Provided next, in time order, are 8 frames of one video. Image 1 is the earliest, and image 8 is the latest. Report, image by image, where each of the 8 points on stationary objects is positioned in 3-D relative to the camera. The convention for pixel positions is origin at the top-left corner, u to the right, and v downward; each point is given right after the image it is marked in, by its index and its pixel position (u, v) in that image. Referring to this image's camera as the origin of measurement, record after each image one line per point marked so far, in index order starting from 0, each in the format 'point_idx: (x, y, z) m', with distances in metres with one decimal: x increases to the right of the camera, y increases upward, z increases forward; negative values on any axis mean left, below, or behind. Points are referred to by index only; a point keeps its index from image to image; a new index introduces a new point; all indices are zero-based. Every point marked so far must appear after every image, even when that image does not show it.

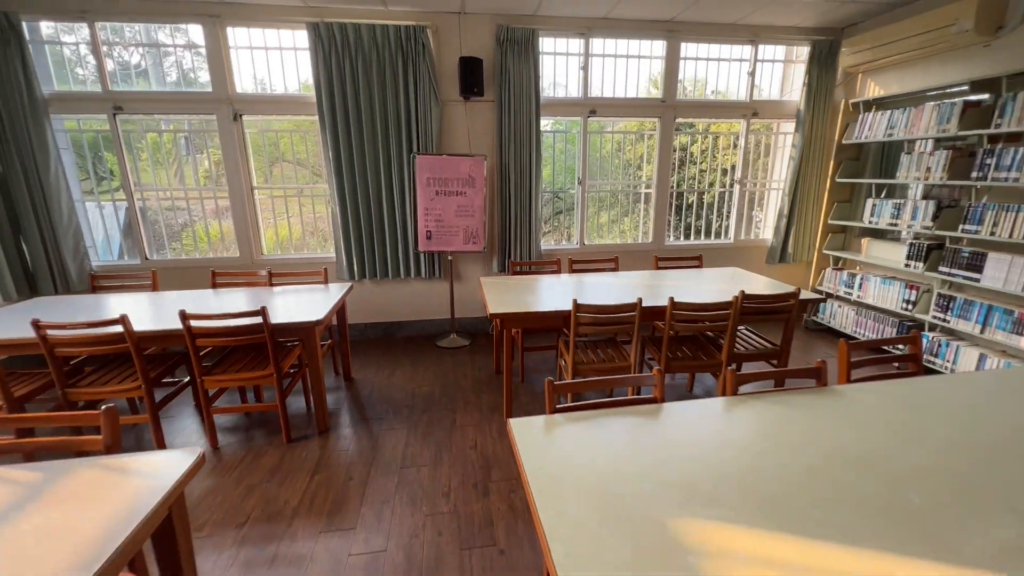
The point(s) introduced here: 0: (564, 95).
0: (+0.5, +1.8, +3.9) m
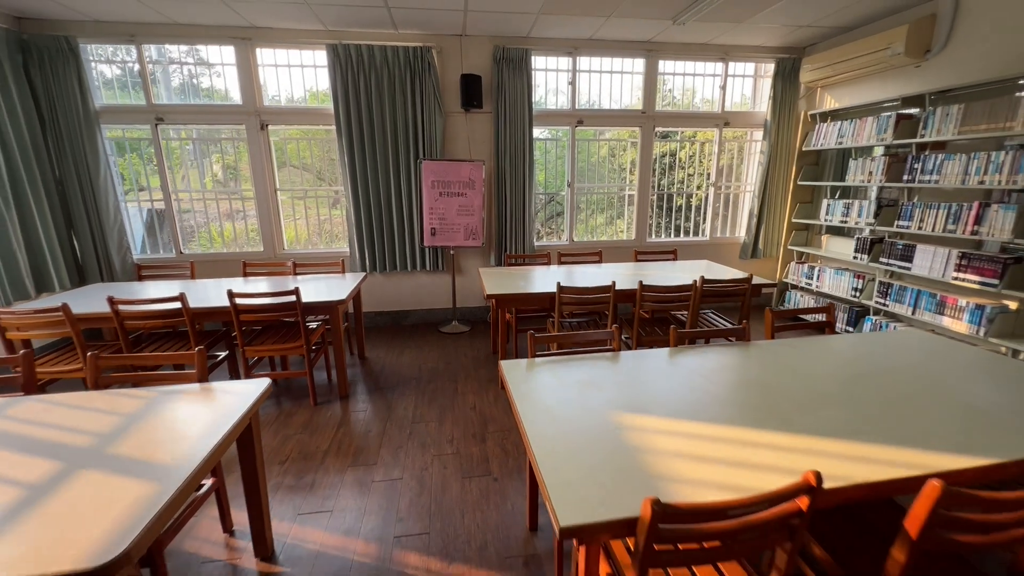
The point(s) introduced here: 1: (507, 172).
0: (+0.4, +1.8, +4.4) m
1: (-0.1, +1.1, +4.2) m
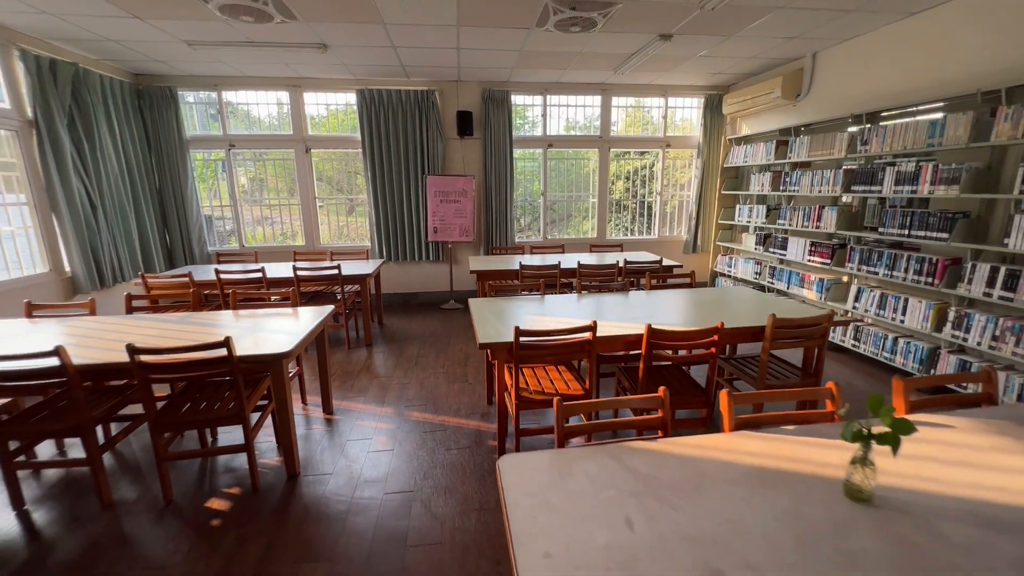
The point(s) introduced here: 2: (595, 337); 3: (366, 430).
0: (+0.2, +2.0, +5.6) m
1: (-0.3, +1.3, +5.4) m
2: (+0.4, -0.2, +2.3) m
3: (-0.9, -0.9, +2.8) m
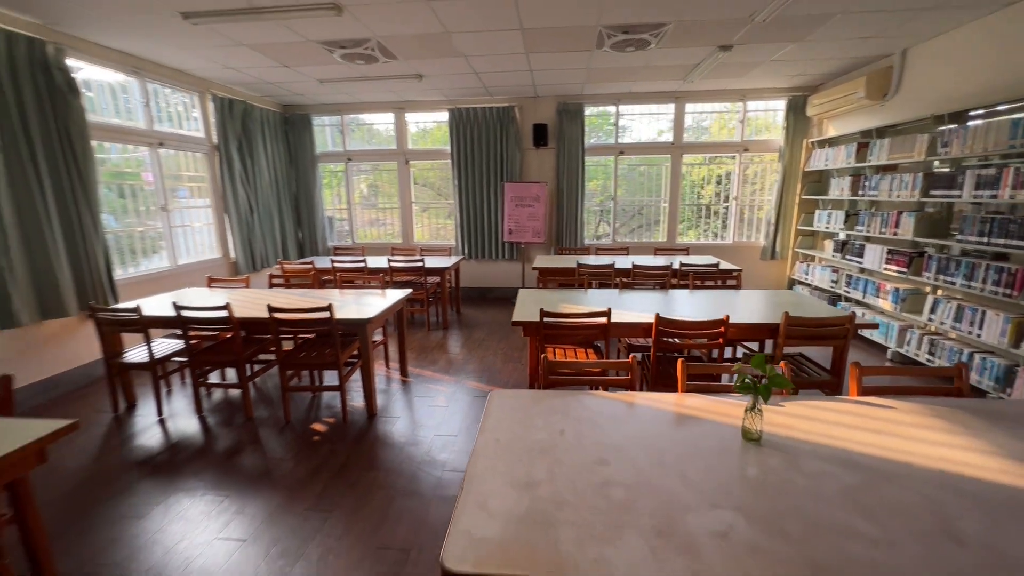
0: (+1.2, +2.0, +5.9) m
1: (+0.7, +1.3, +5.9) m
2: (+0.6, -0.2, +2.6) m
3: (-0.6, -0.8, +3.4) m
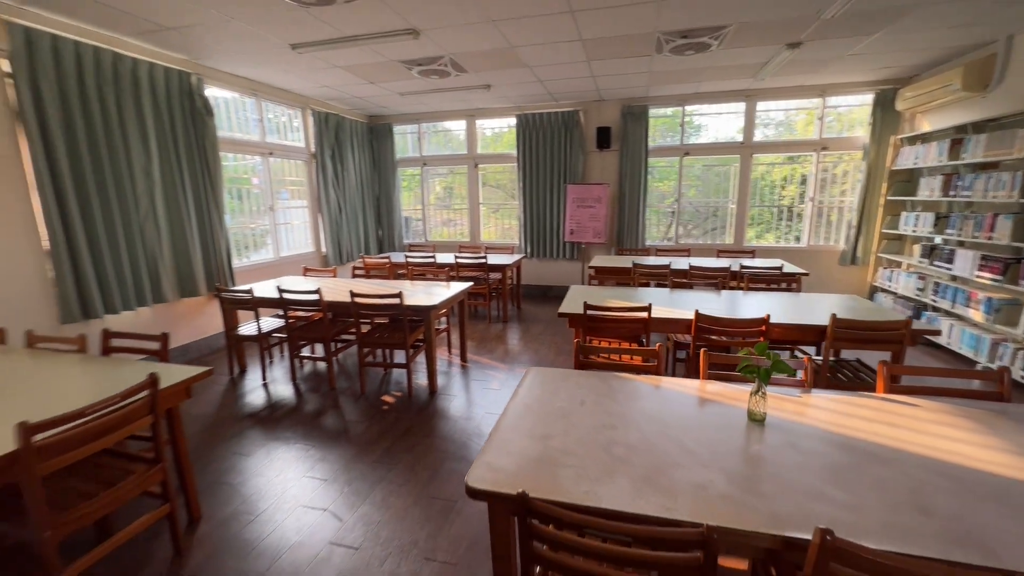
0: (+2.1, +2.0, +5.9) m
1: (+1.6, +1.3, +5.9) m
2: (+0.9, -0.2, +2.7) m
3: (-0.2, -0.7, +3.7) m
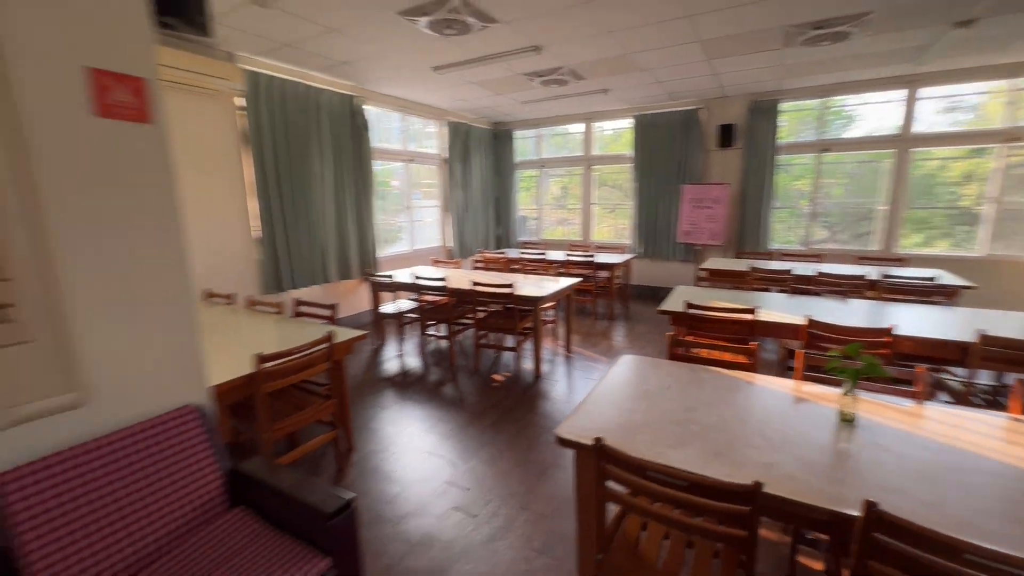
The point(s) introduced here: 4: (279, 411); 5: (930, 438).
0: (+3.6, +1.9, +5.4) m
1: (+3.1, +1.3, +5.6) m
2: (+1.6, -0.2, +2.7) m
3: (+0.7, -0.7, +3.9) m
4: (-1.2, -0.6, +2.3) m
5: (+1.3, -0.5, +1.4) m
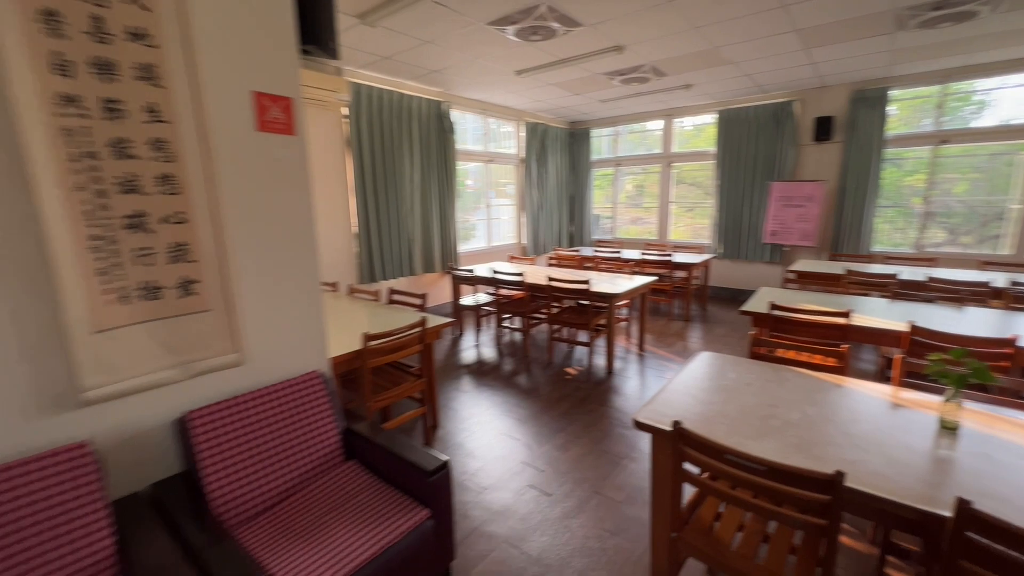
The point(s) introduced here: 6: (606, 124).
0: (+4.6, +1.8, +4.9) m
1: (+4.0, +1.2, +5.2) m
2: (+2.0, -0.2, +2.5) m
3: (+1.4, -0.7, +3.9) m
4: (-0.8, -0.6, +2.6) m
5: (+1.6, -0.5, +1.3) m
6: (+1.6, +2.7, +7.2) m
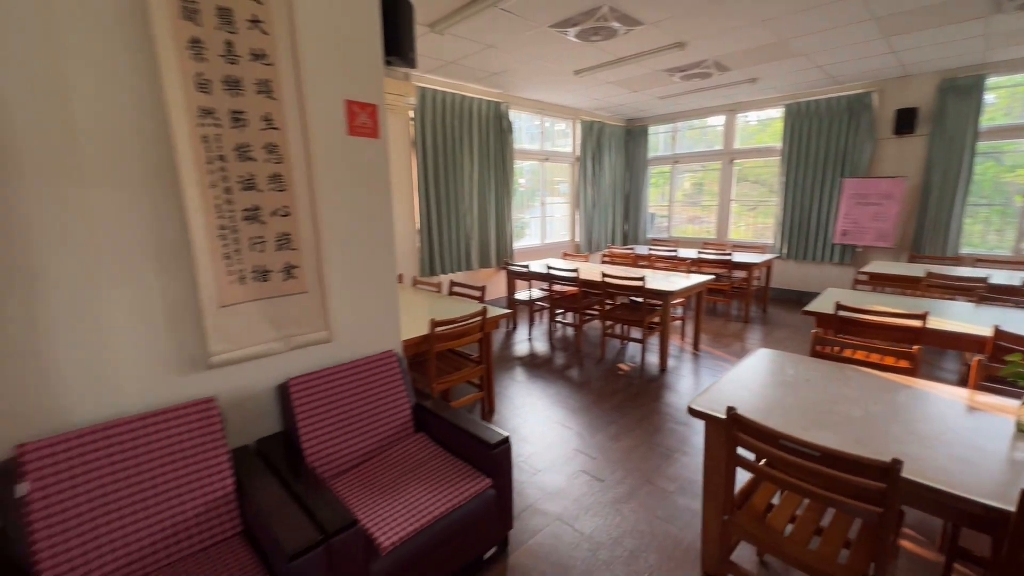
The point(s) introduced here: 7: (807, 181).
0: (+5.2, +1.7, +4.4) m
1: (+4.7, +1.2, +4.8) m
2: (+2.4, -0.2, +2.4) m
3: (+1.8, -0.7, +3.8) m
4: (-0.5, -0.5, +2.7) m
5: (+1.8, -0.5, +1.2) m
6: (+2.5, +2.7, +7.1) m
7: (+3.9, +1.4, +5.7) m
